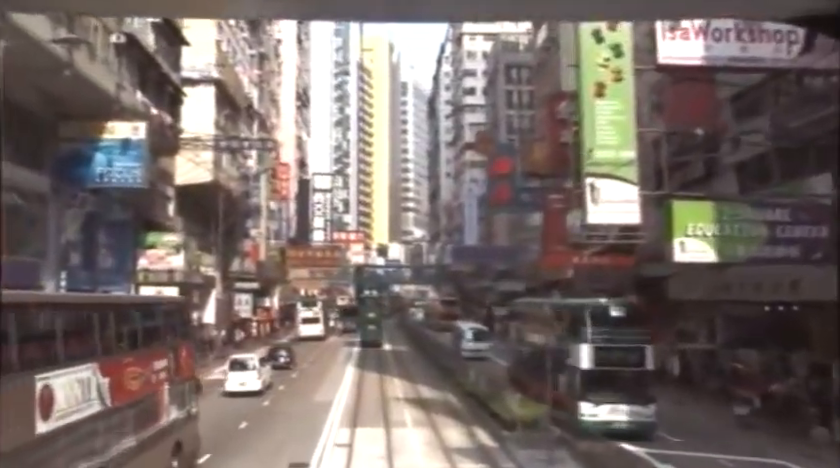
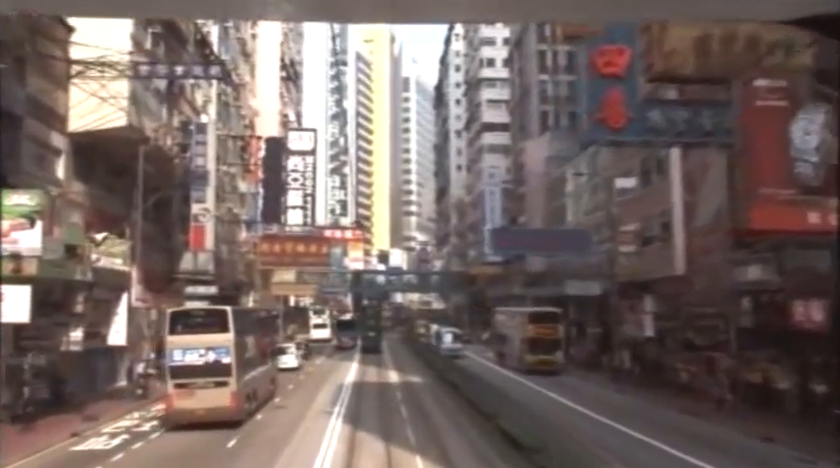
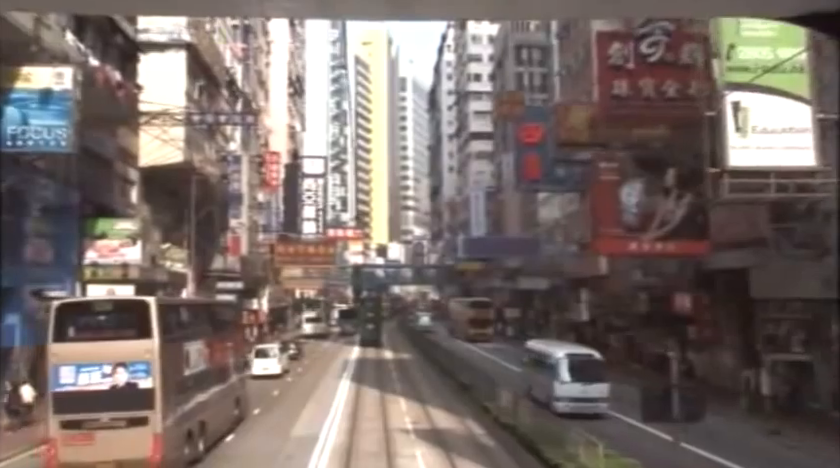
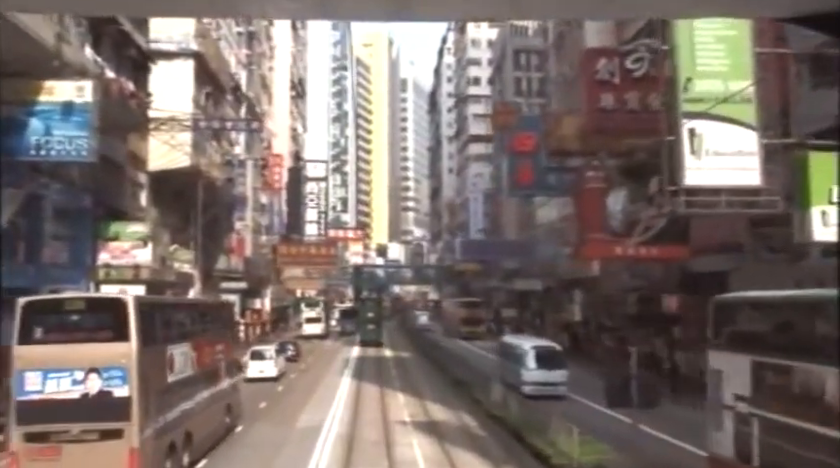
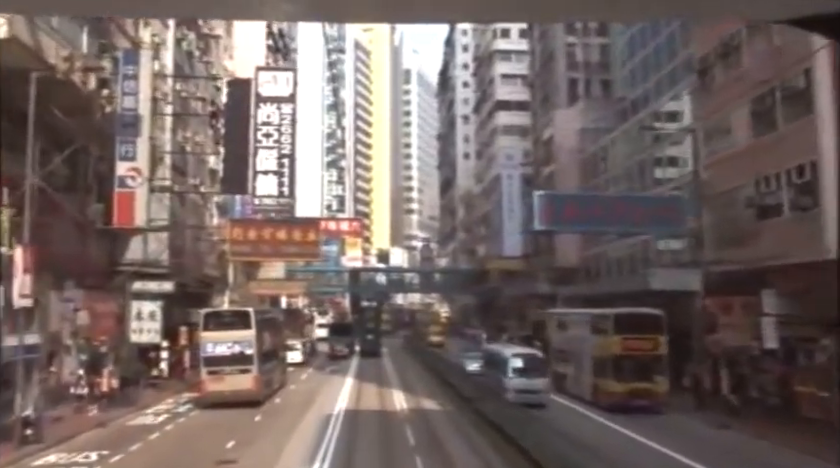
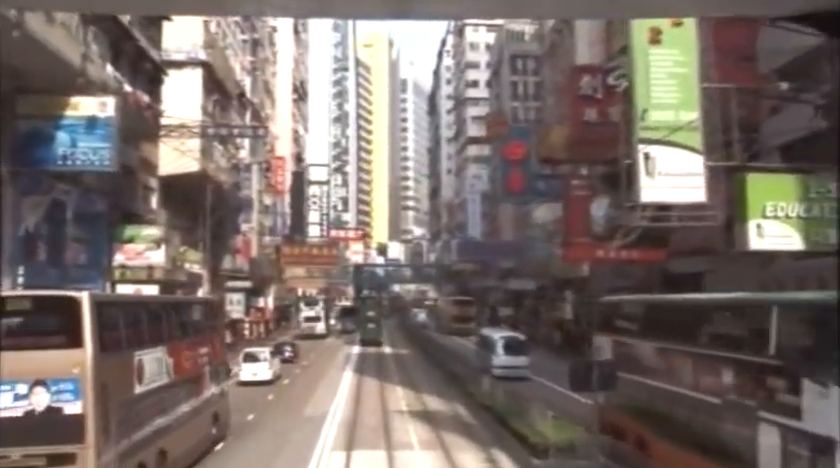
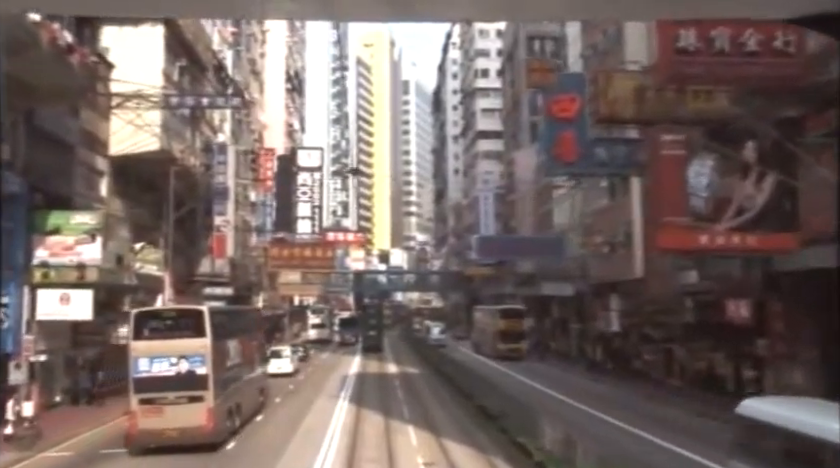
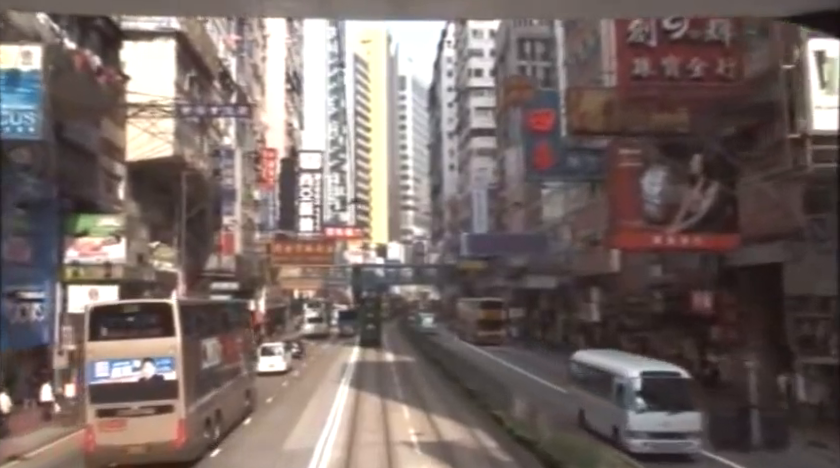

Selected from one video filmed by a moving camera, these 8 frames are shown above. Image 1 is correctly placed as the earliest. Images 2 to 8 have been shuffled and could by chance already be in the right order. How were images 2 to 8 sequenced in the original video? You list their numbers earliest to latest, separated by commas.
6, 4, 3, 8, 7, 2, 5
